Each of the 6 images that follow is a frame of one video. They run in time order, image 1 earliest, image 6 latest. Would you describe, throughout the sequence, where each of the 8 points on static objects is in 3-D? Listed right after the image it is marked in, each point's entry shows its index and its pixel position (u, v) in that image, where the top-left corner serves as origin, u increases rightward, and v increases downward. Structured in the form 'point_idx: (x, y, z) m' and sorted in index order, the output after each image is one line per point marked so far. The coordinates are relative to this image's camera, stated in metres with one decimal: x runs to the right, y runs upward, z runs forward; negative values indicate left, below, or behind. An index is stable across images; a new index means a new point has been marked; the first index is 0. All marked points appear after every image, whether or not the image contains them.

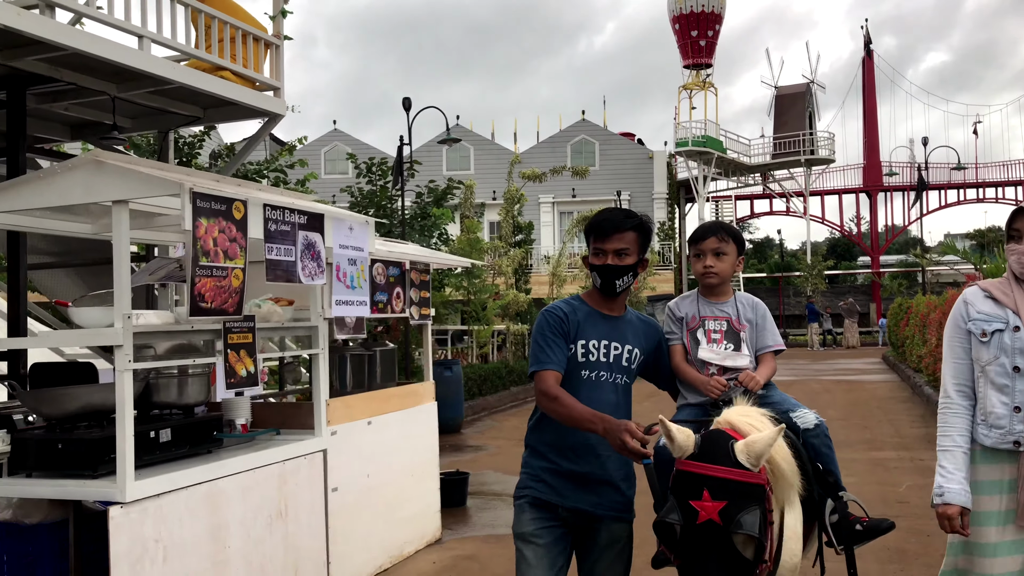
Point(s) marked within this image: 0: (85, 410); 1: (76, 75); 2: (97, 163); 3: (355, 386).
0: (-2.1, -0.6, +3.9) m
1: (-3.2, +1.6, +5.8) m
2: (-1.8, +0.6, +3.5) m
3: (-1.1, -0.7, +5.6) m
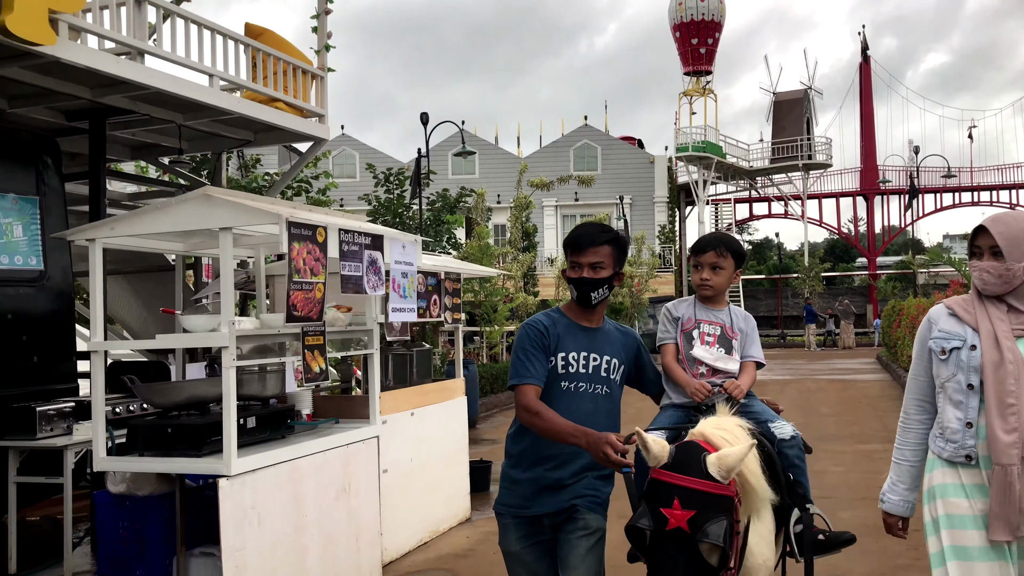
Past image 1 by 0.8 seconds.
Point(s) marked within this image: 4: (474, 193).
0: (-1.9, -0.7, +4.6) m
1: (-3.0, +1.5, +6.6) m
2: (-1.7, +0.5, +4.3) m
3: (-0.9, -0.8, +6.4) m
4: (-0.8, +2.2, +18.2) m
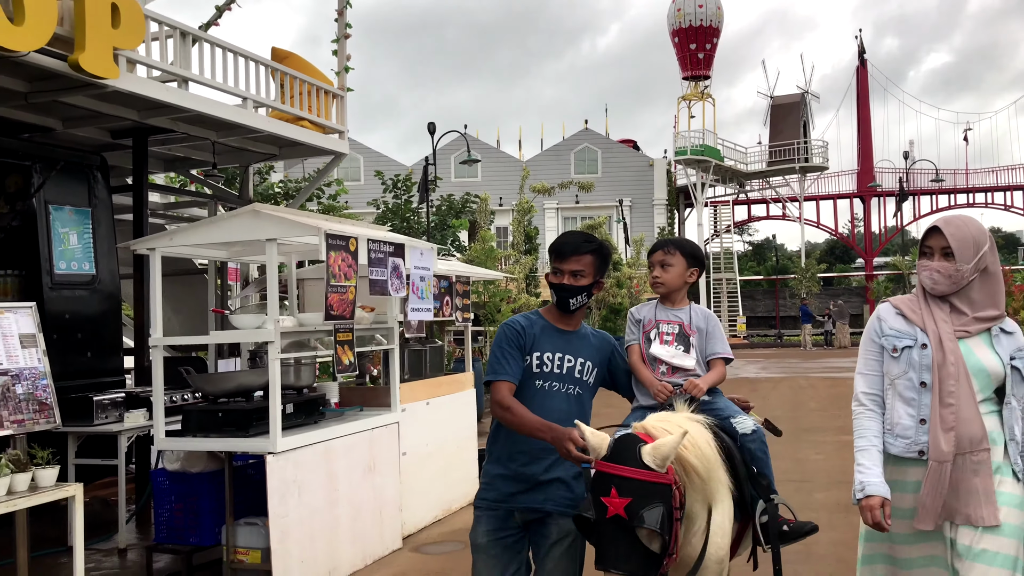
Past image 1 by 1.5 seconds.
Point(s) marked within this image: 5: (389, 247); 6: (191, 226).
0: (-1.8, -0.7, +5.3) m
1: (-3.0, +1.5, +7.2) m
2: (-1.6, +0.5, +5.0) m
3: (-0.9, -0.8, +7.0) m
4: (-0.8, +2.1, +18.9) m
5: (-0.9, +0.3, +5.5) m
6: (-2.1, +0.4, +5.1) m
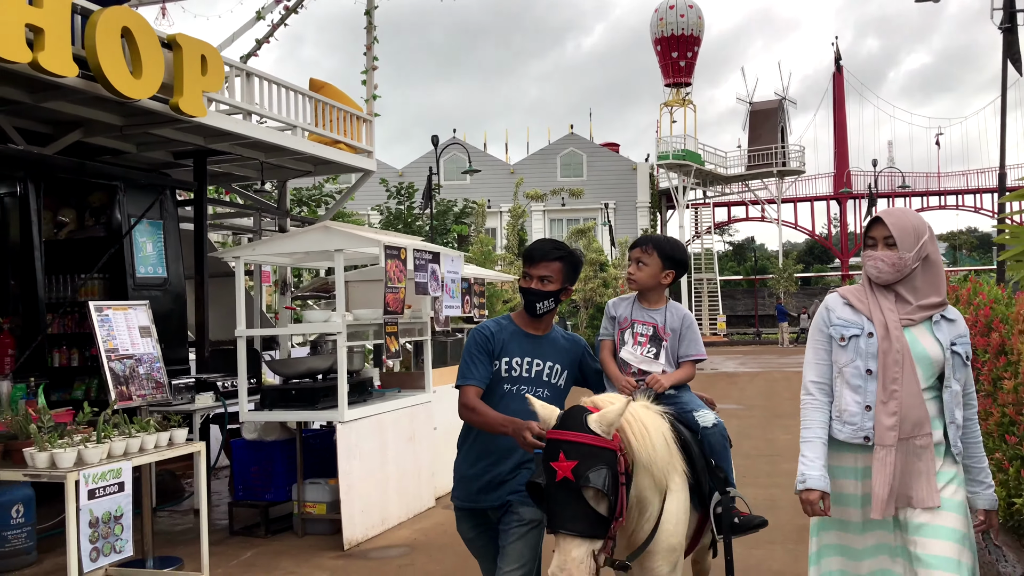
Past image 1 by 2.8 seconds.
0: (-1.7, -0.7, +6.4) m
1: (-2.9, +1.5, +8.4) m
2: (-1.5, +0.5, +6.1) m
3: (-0.8, -0.8, +8.2) m
4: (-0.9, +2.1, +20.1) m
5: (-0.7, +0.3, +6.7) m
6: (-1.9, +0.4, +6.3) m
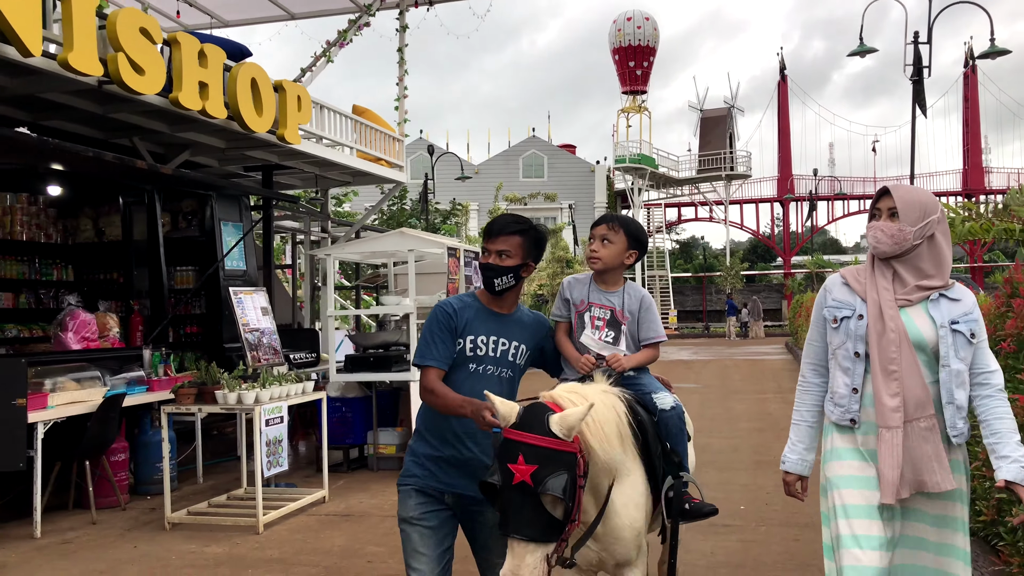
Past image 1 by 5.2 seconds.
0: (-1.4, -0.6, +8.3) m
1: (-2.7, +1.6, +10.1) m
2: (-1.1, +0.6, +8.0) m
3: (-0.6, -0.7, +10.1) m
4: (-1.5, +2.3, +21.9) m
5: (-0.4, +0.4, +8.6) m
6: (-1.6, +0.5, +8.1) m
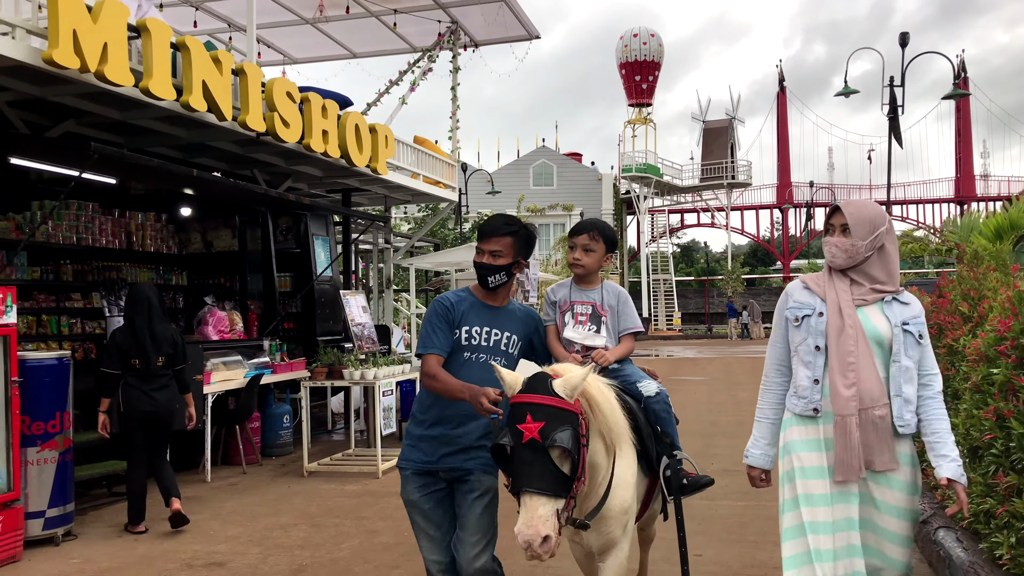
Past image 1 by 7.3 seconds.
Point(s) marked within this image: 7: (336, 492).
0: (-0.8, -0.6, +10.2) m
1: (-2.1, +1.5, +12.0) m
2: (-0.5, +0.5, +9.9) m
3: (0.0, -0.7, +12.0) m
4: (-0.9, +2.2, +23.8) m
5: (+0.2, +0.3, +10.5) m
6: (-1.0, +0.5, +10.0) m
7: (-1.7, -1.9, +7.4) m
